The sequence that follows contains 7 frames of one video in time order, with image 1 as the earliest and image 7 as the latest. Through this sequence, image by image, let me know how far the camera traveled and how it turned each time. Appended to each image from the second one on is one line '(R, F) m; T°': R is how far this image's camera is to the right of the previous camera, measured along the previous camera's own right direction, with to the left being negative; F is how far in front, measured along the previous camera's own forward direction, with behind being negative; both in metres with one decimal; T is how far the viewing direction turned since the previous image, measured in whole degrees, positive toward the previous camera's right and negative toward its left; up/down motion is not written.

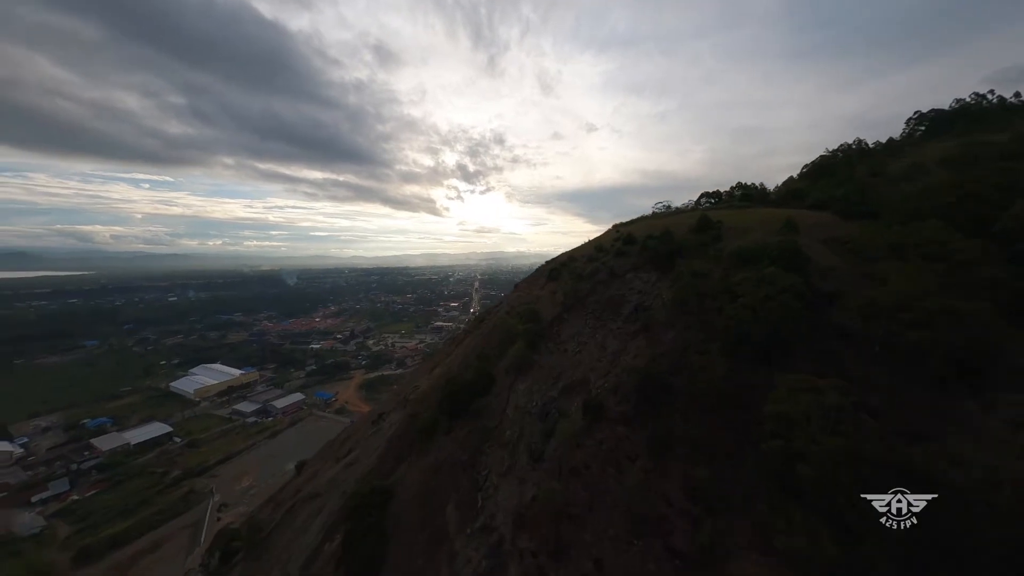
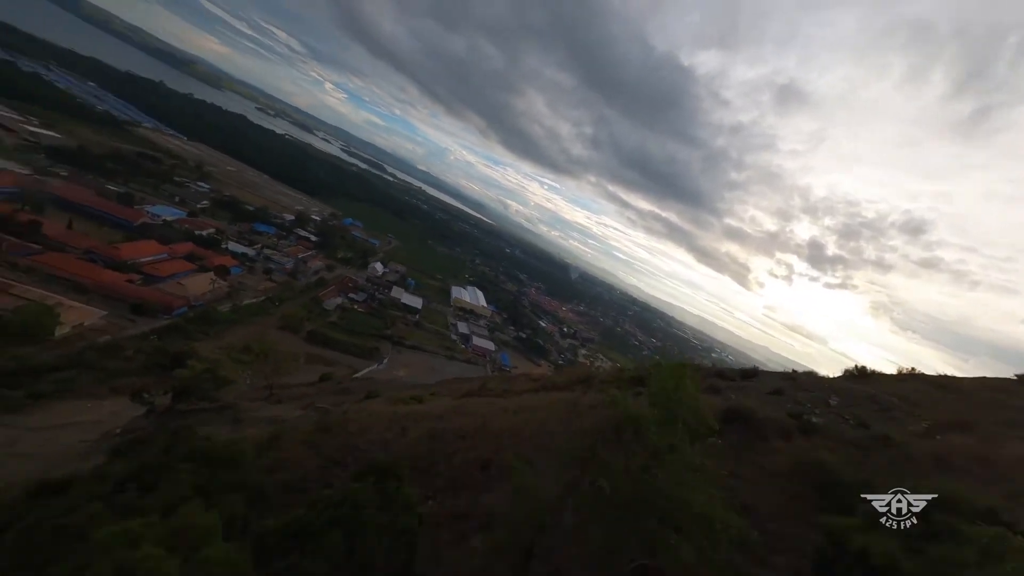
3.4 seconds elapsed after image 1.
(+0.2, +16.2) m; -47°
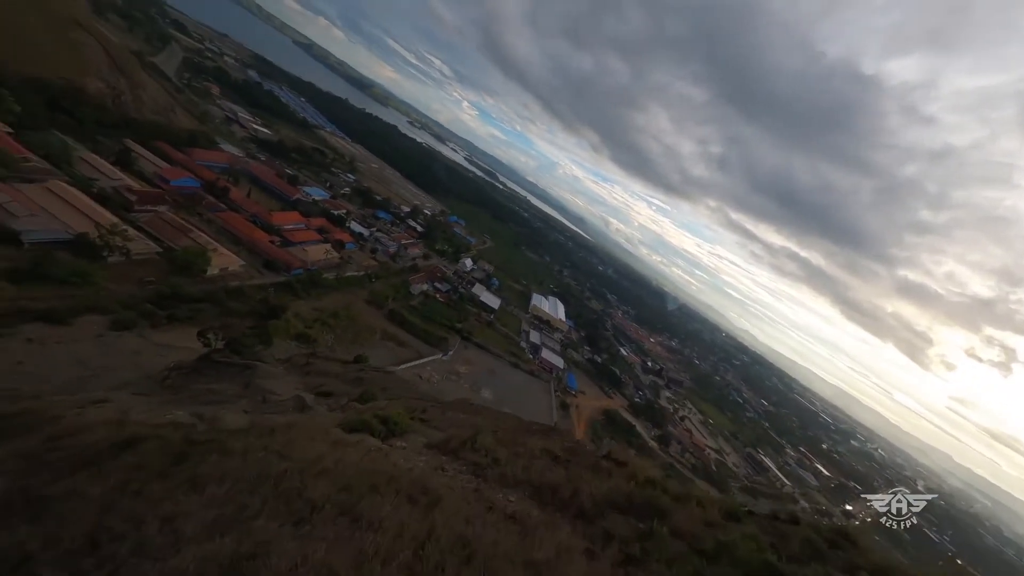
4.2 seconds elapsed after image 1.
(+0.9, +3.4) m; -17°
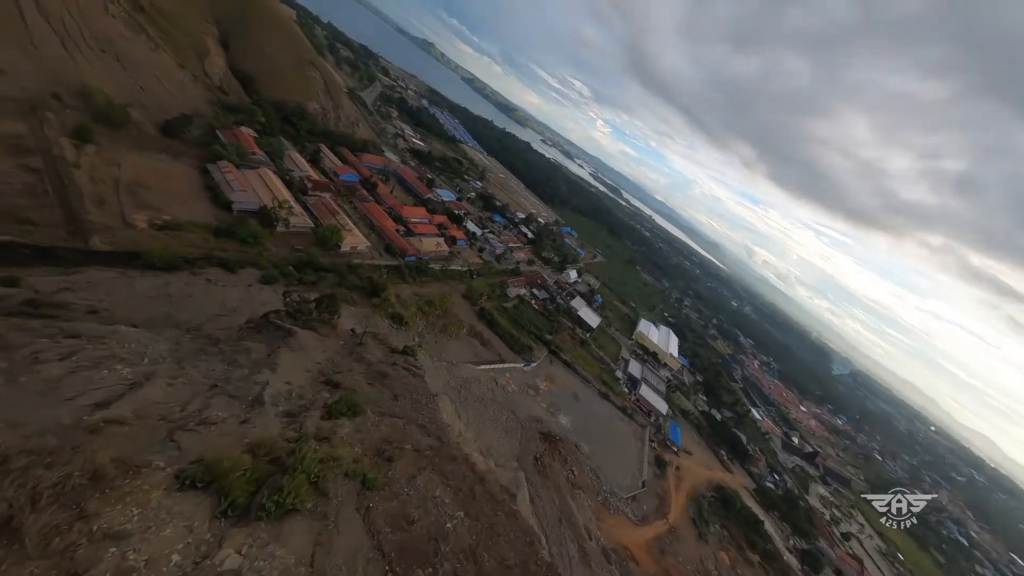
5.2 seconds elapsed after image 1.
(+0.7, +3.9) m; -20°
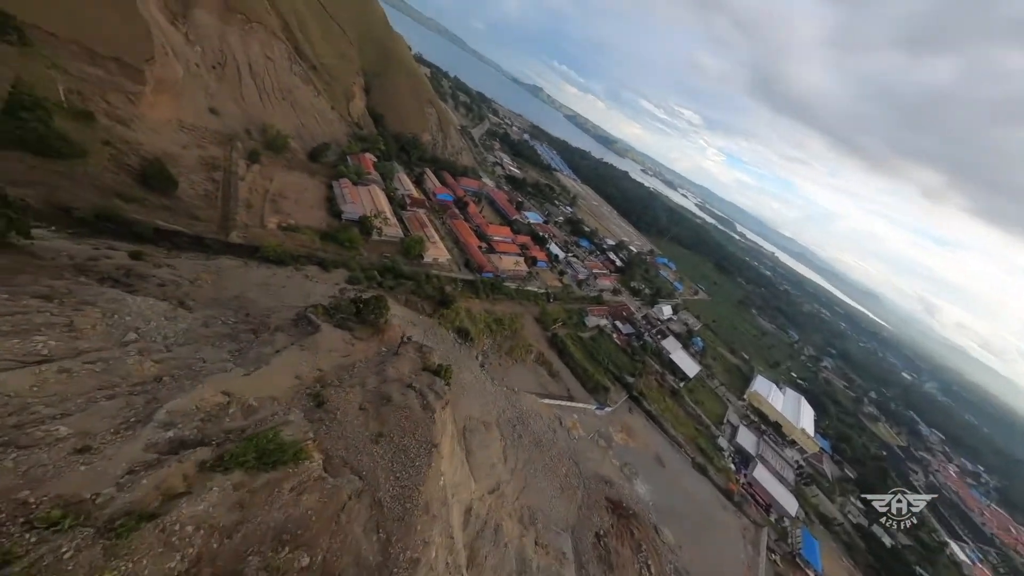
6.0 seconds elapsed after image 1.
(+0.6, +3.0) m; -16°
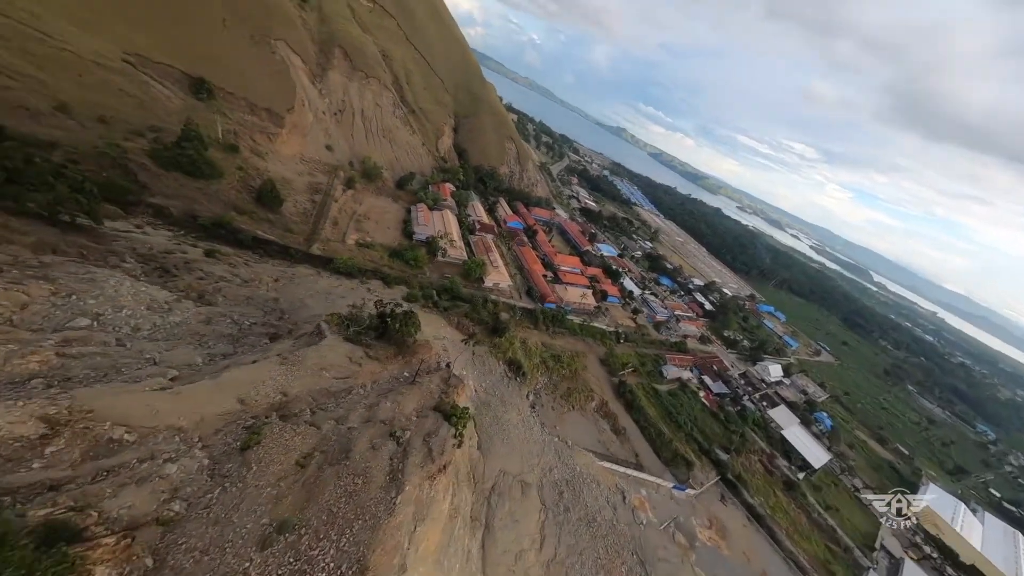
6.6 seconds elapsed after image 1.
(+0.6, +2.7) m; -14°
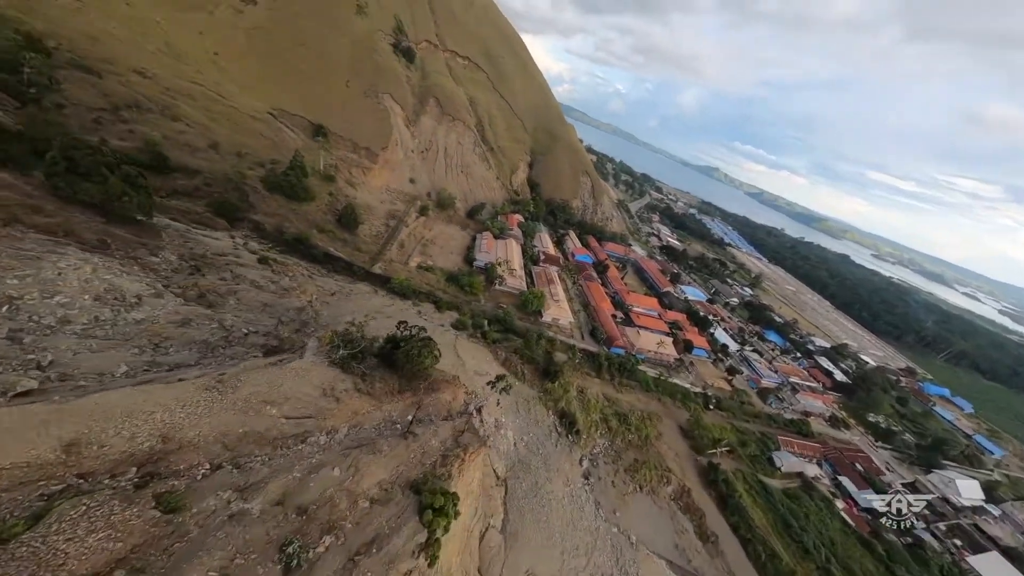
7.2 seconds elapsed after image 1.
(+0.7, +2.8) m; -14°
